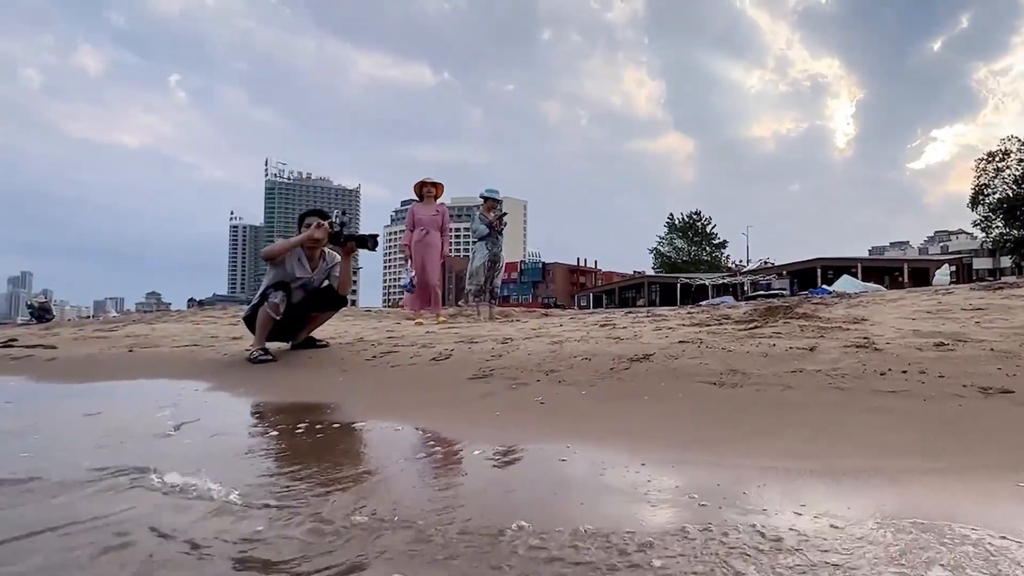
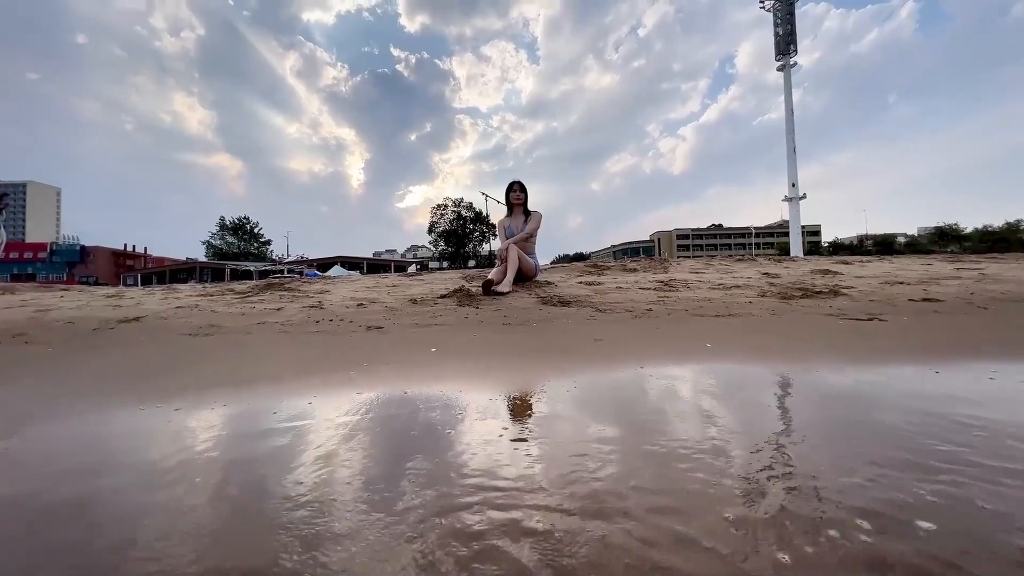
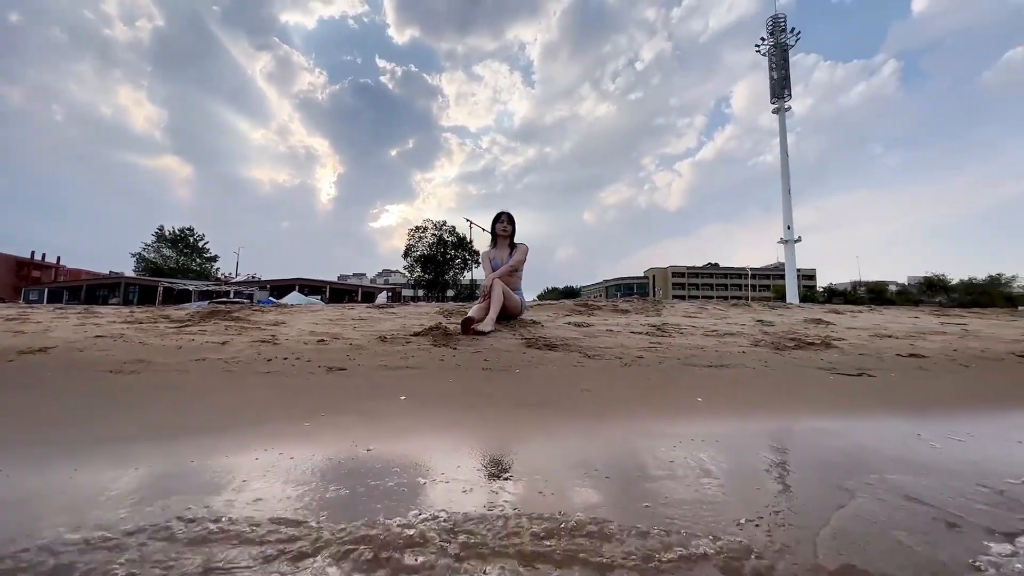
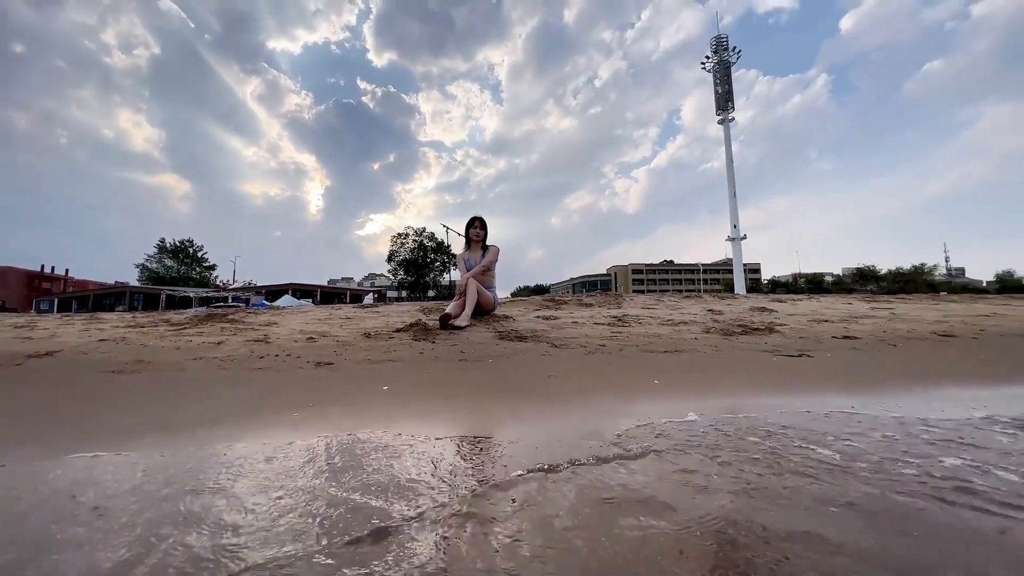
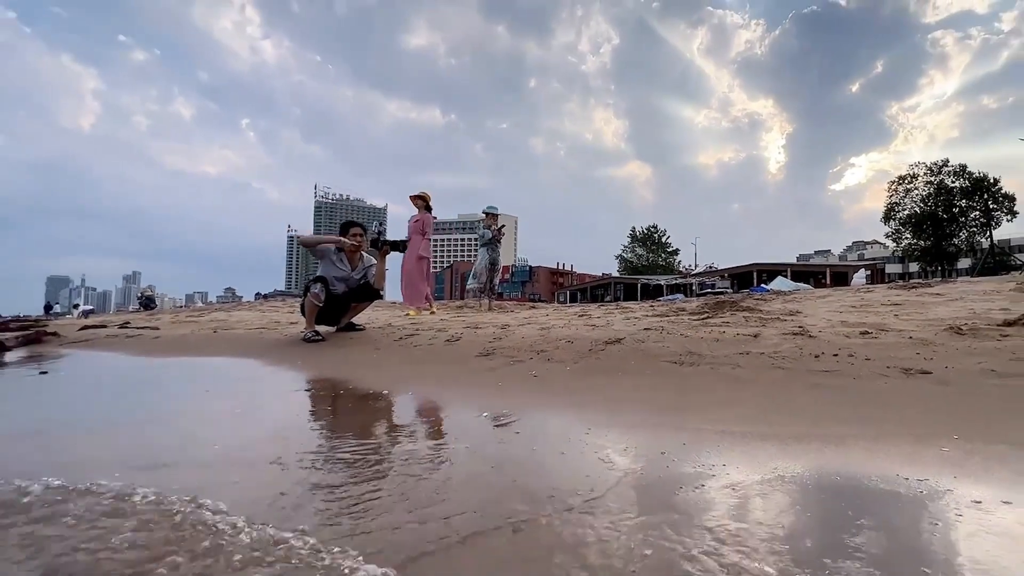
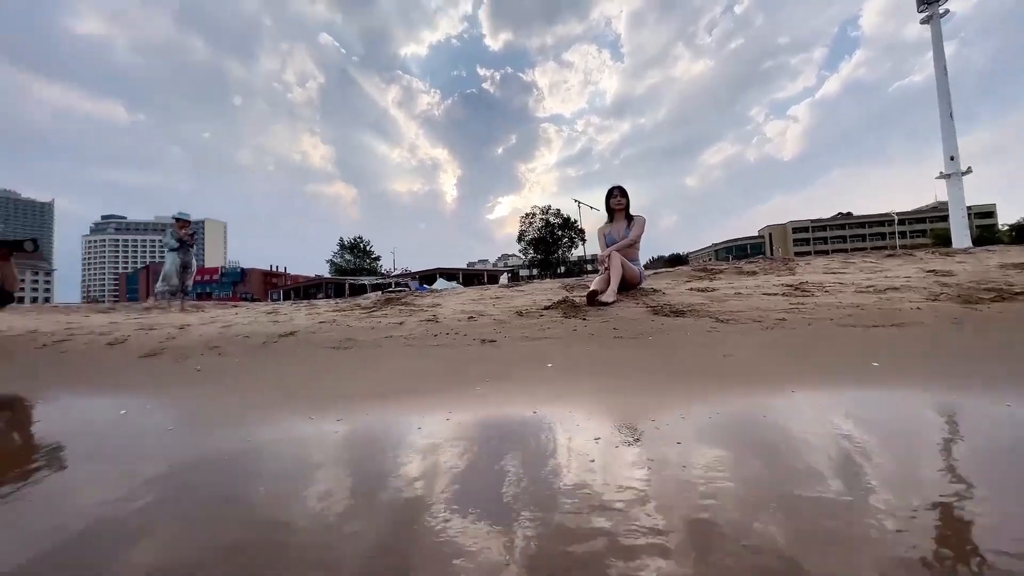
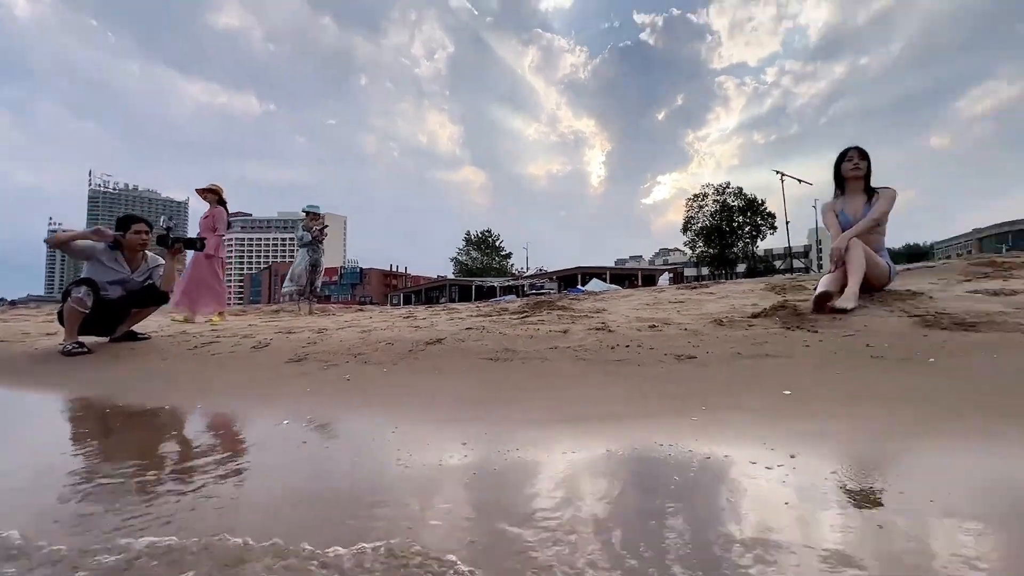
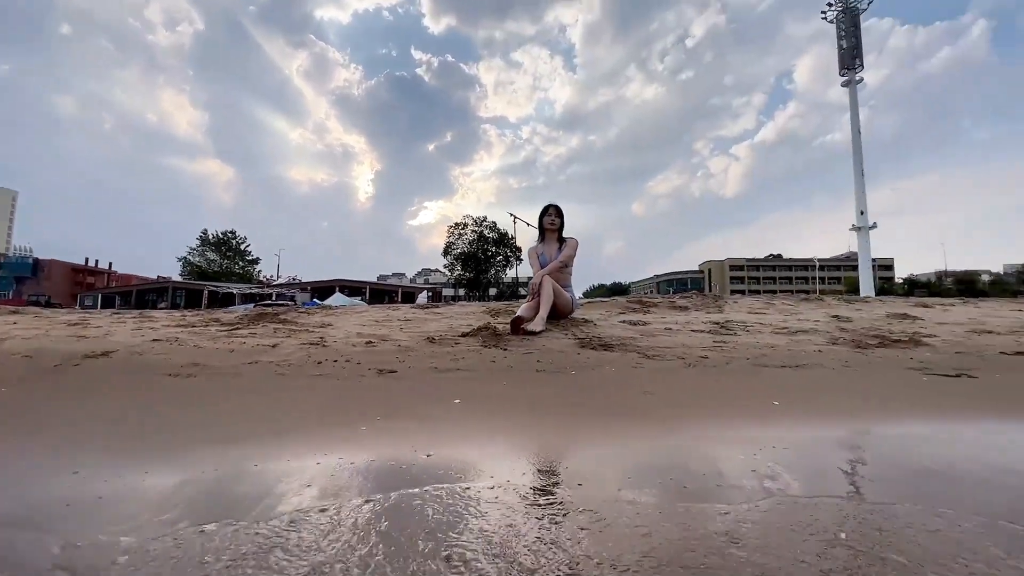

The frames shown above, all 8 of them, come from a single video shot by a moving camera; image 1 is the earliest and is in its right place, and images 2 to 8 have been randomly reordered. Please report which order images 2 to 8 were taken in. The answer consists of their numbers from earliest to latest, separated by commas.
5, 7, 8, 3, 4, 2, 6
